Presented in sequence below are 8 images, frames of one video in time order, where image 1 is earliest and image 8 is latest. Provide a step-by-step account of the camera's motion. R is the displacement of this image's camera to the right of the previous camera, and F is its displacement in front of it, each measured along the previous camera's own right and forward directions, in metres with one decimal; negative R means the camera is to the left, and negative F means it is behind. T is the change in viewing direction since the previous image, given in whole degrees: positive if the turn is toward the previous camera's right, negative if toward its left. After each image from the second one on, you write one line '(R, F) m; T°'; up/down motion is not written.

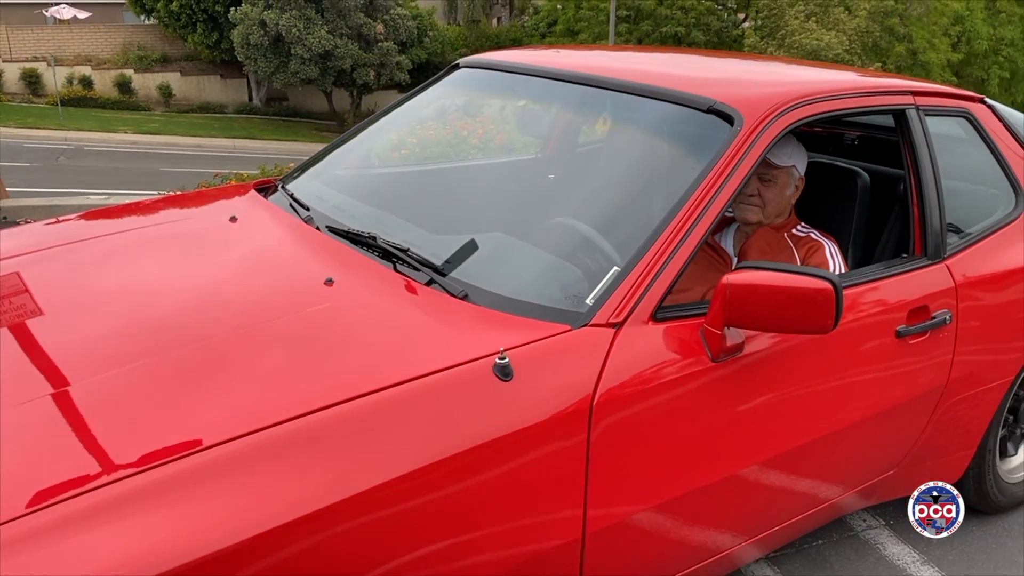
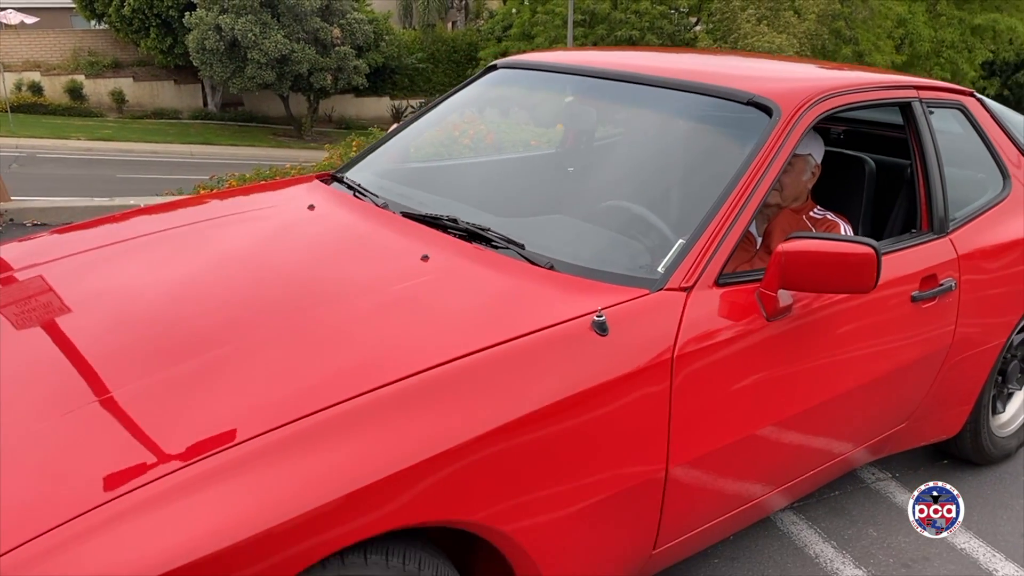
(-0.3, -0.2) m; +3°
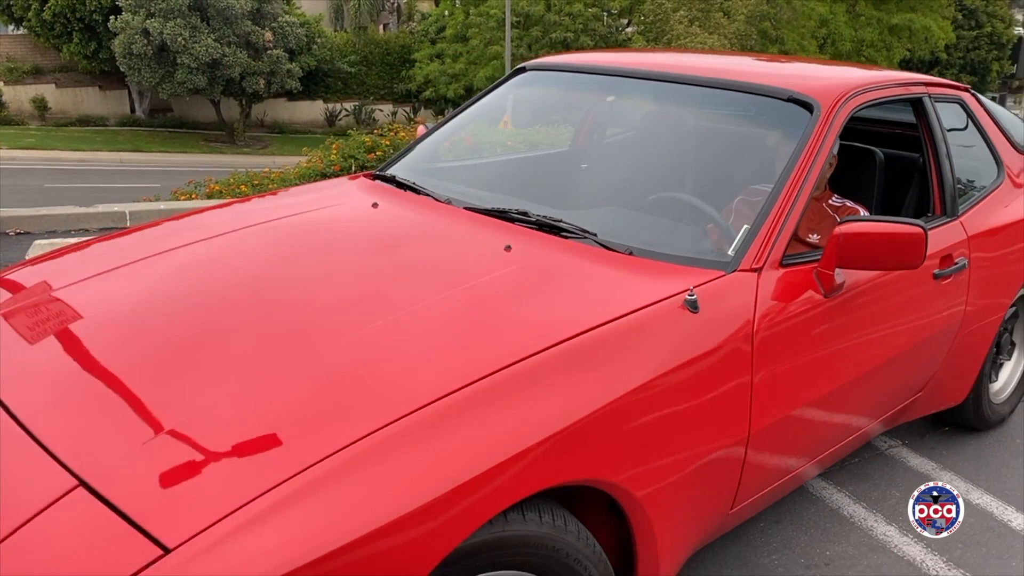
(-0.4, -0.1) m; +4°
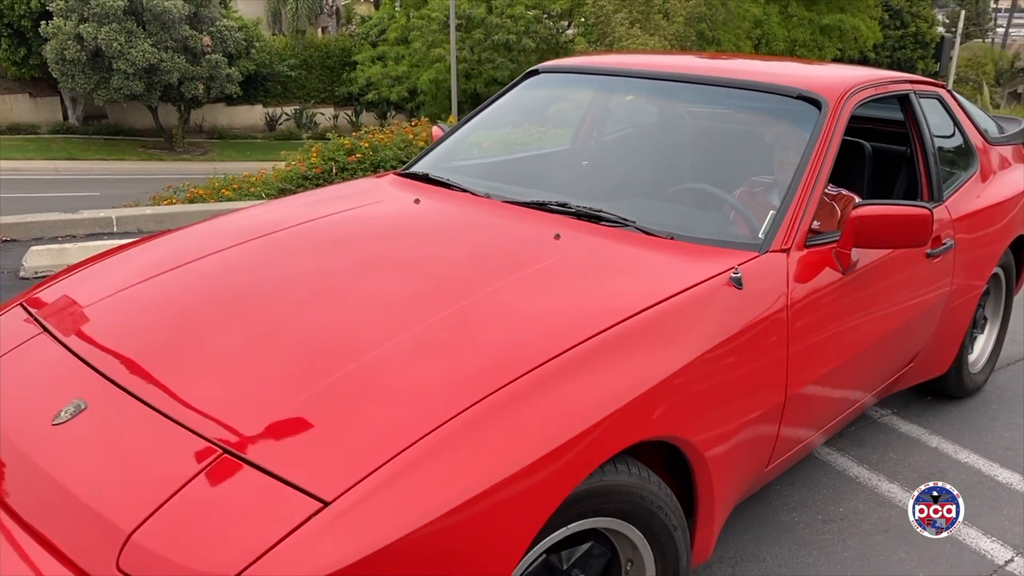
(-0.3, -0.2) m; +4°
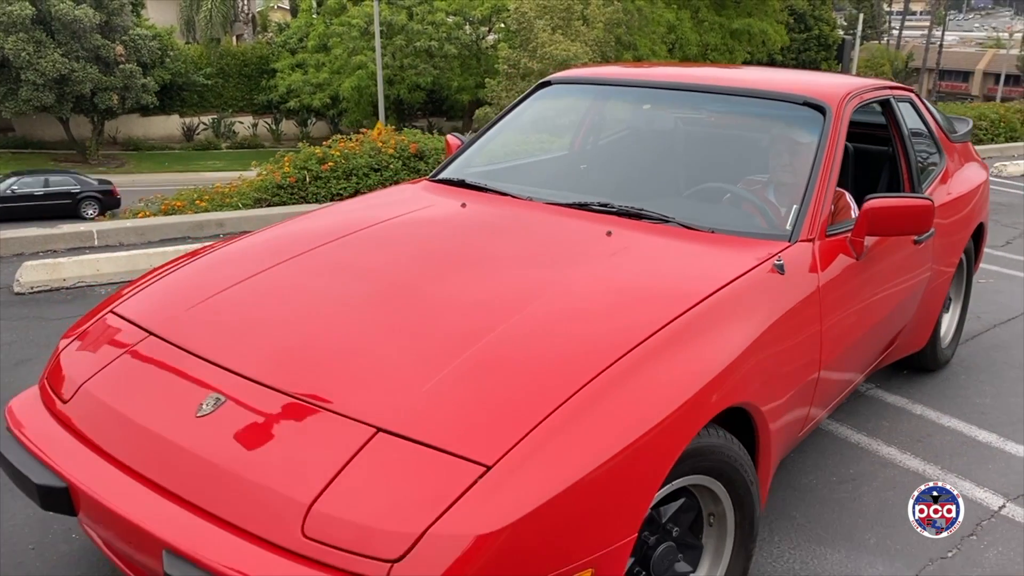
(-0.4, -0.2) m; +5°
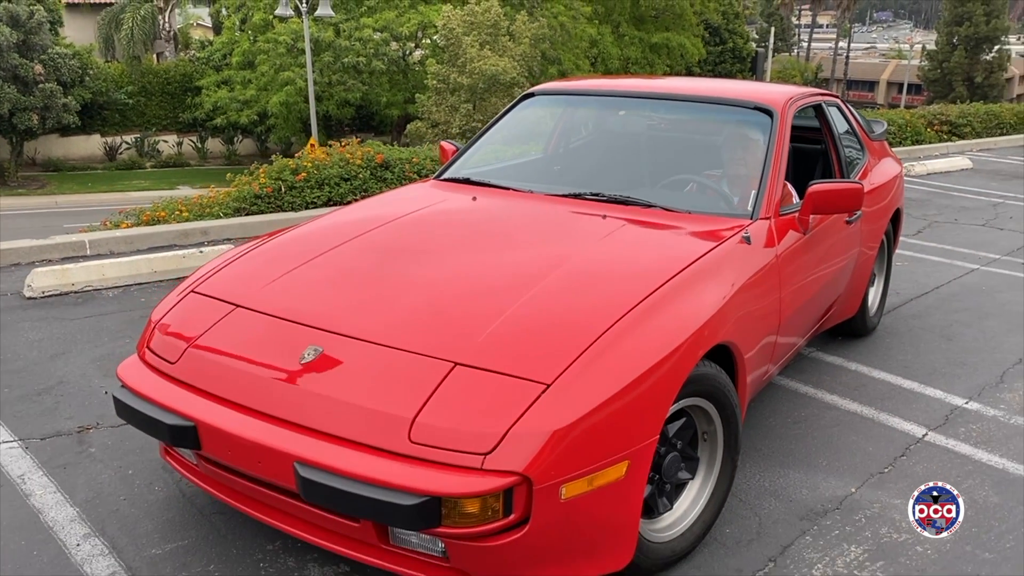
(-0.3, -0.5) m; +5°
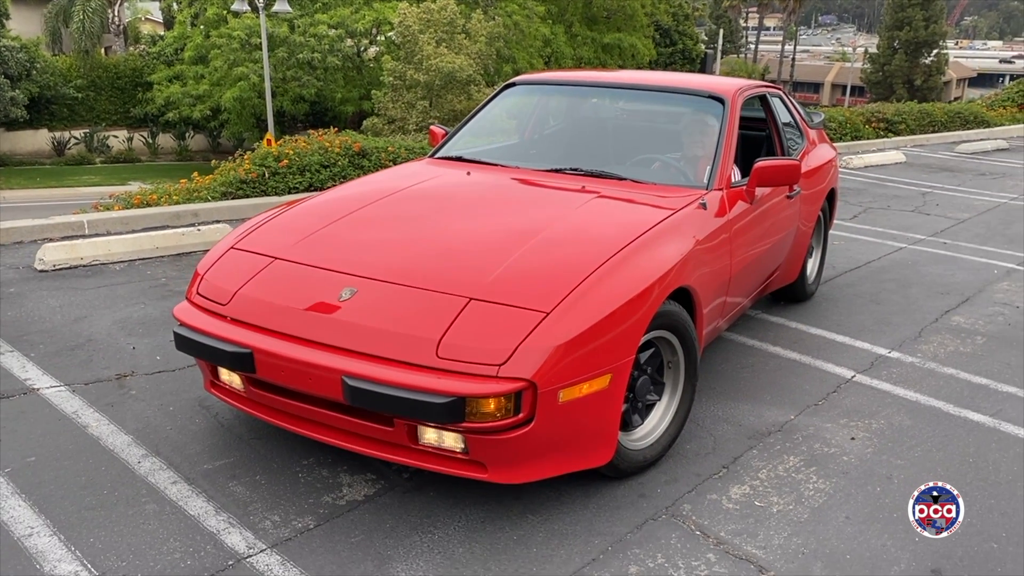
(-0.2, -0.5) m; +3°
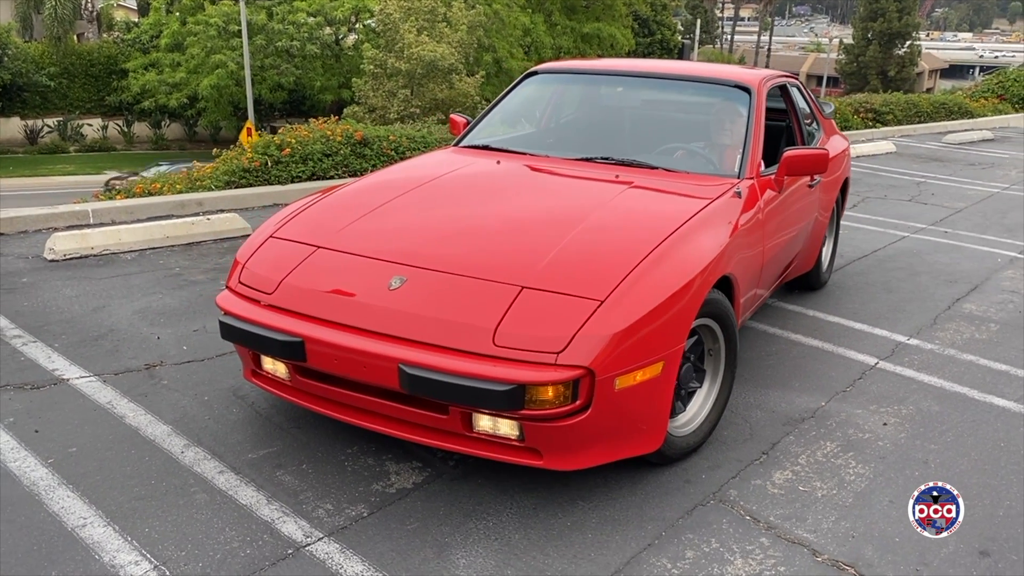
(-0.2, 0.0) m; +2°
